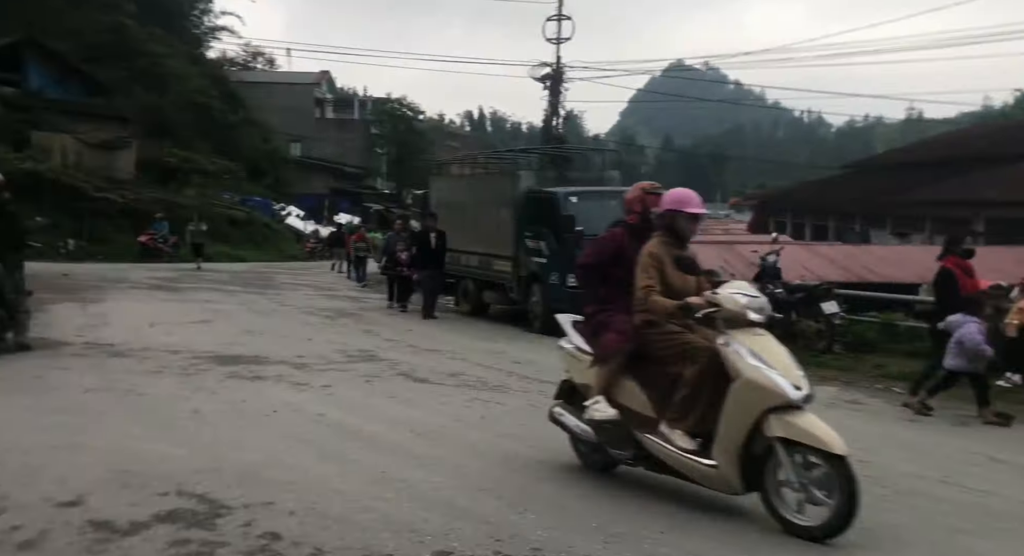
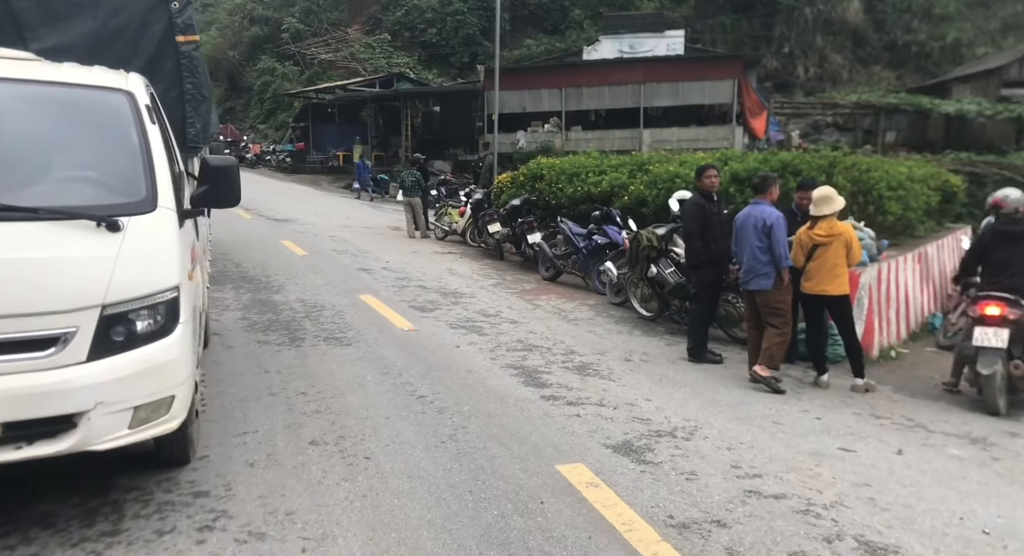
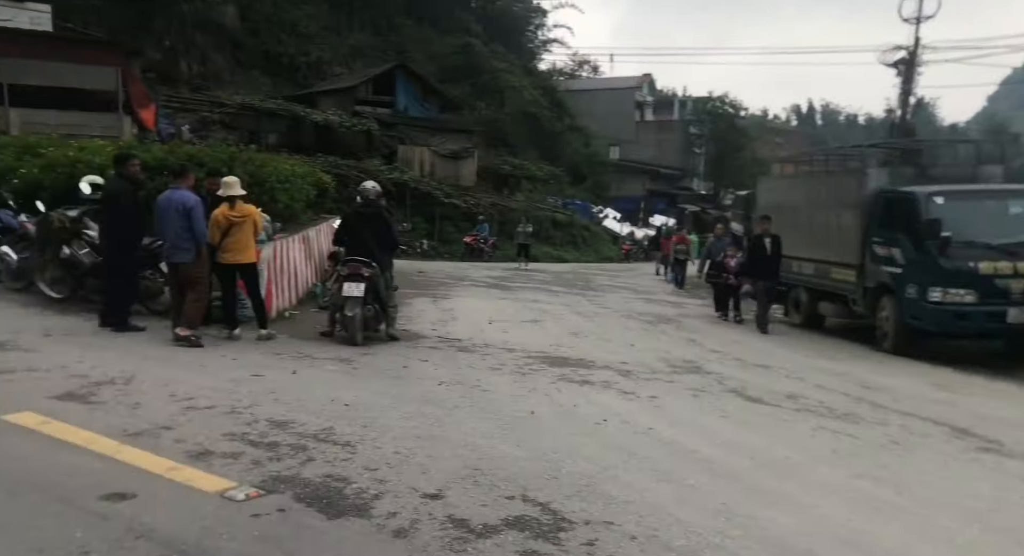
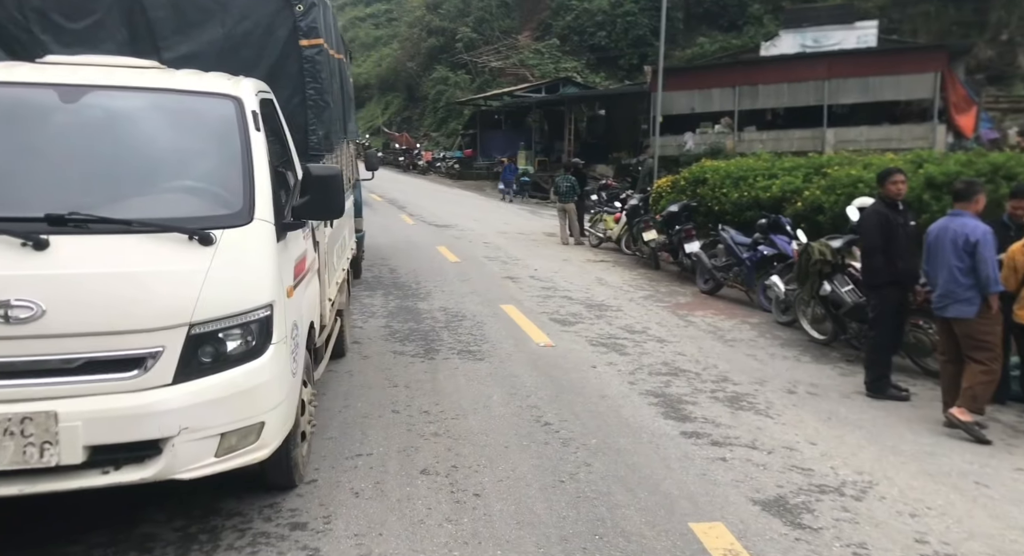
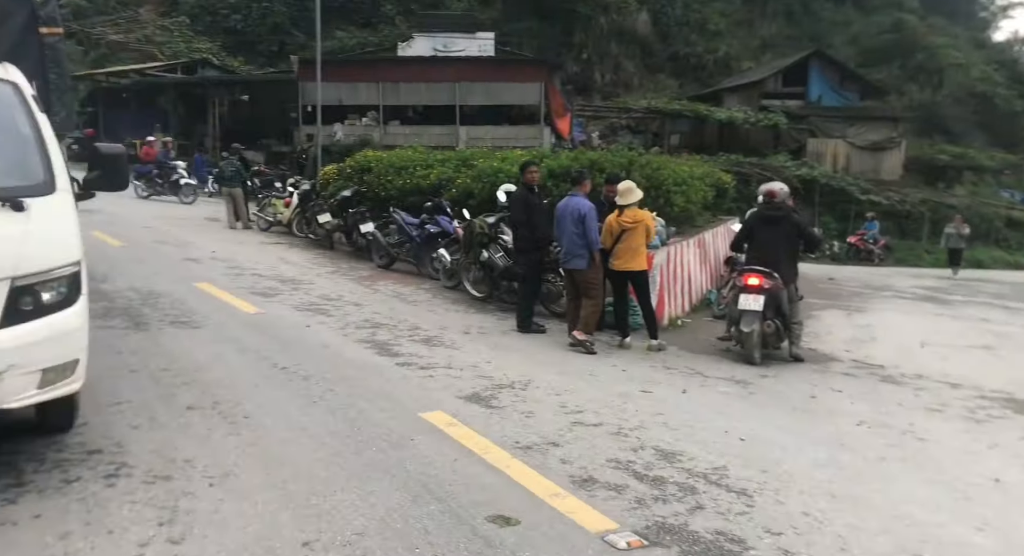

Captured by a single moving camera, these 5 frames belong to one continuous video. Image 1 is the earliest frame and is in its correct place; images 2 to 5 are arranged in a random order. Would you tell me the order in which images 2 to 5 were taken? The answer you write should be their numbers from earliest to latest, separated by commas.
3, 5, 2, 4
